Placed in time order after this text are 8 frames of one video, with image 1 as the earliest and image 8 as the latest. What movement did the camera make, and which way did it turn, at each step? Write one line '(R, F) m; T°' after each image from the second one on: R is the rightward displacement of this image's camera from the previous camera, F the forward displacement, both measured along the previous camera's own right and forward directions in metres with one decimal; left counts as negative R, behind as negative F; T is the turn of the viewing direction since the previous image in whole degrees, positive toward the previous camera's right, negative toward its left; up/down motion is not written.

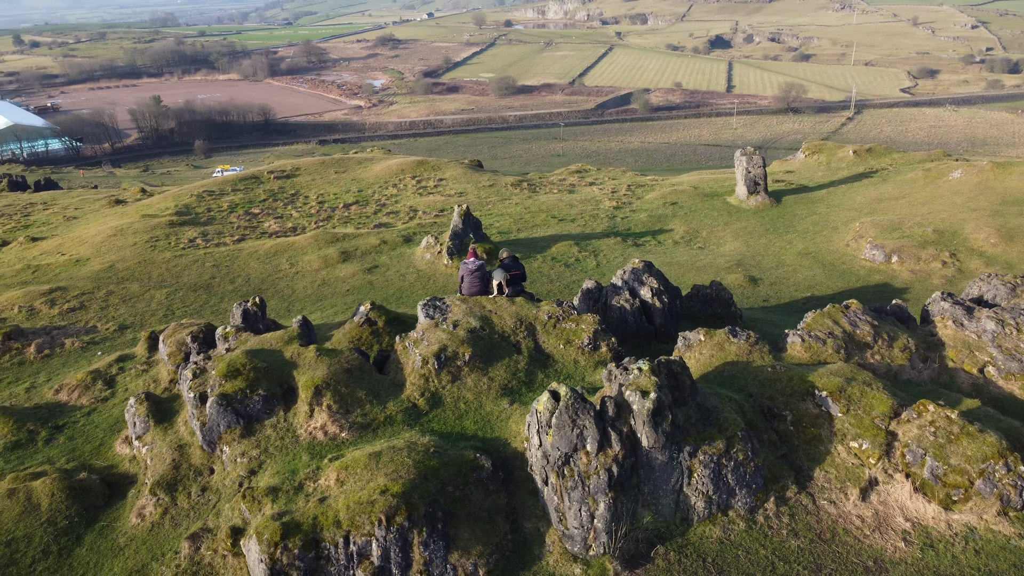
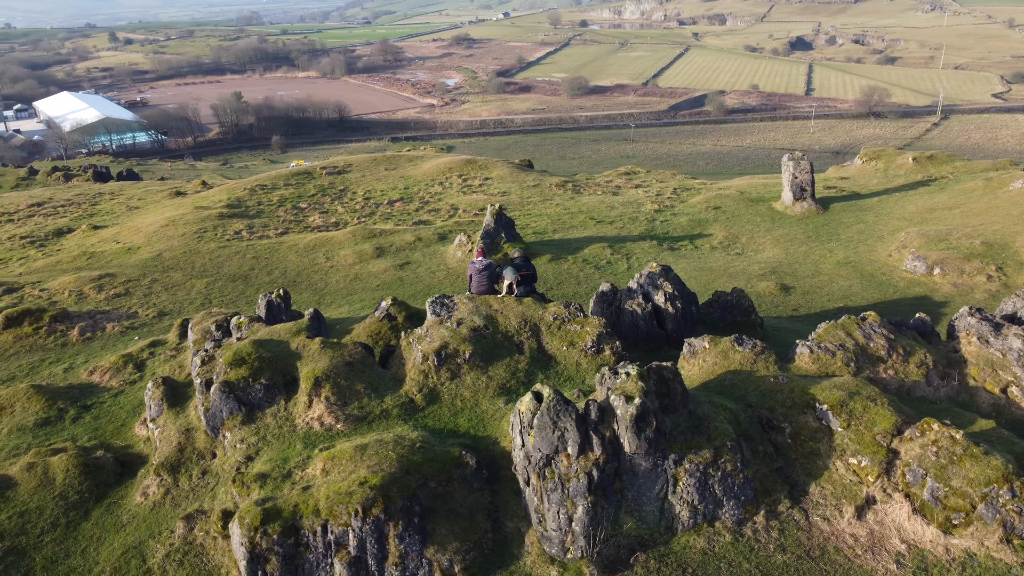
(+1.9, 0.0) m; -5°
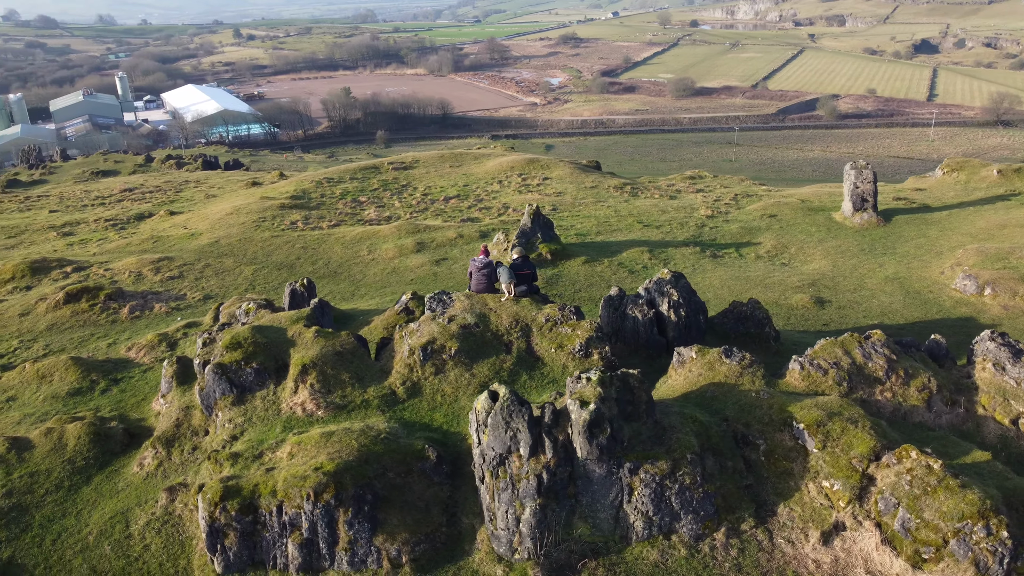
(+3.2, 0.0) m; -7°
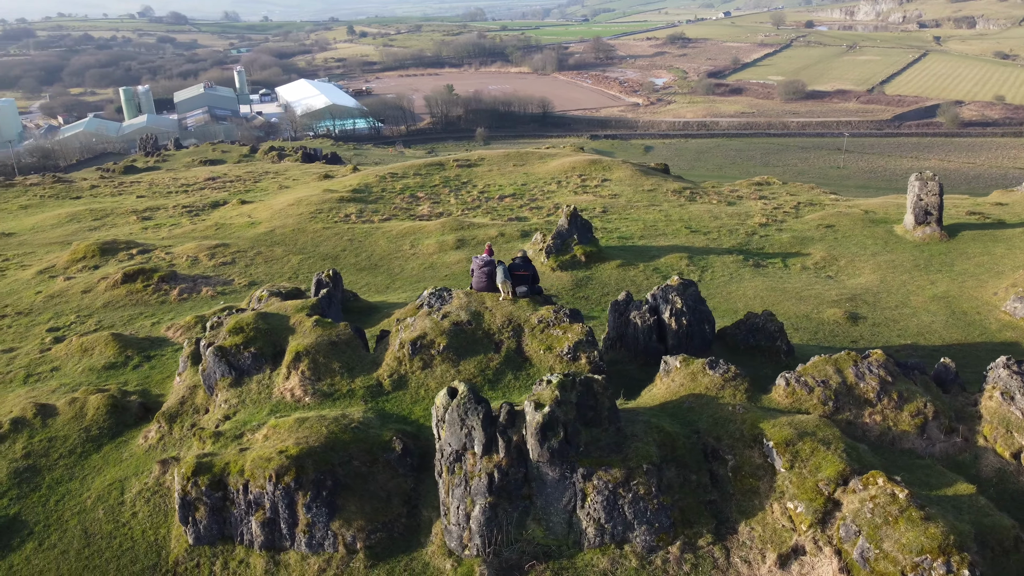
(+3.2, 0.0) m; -7°
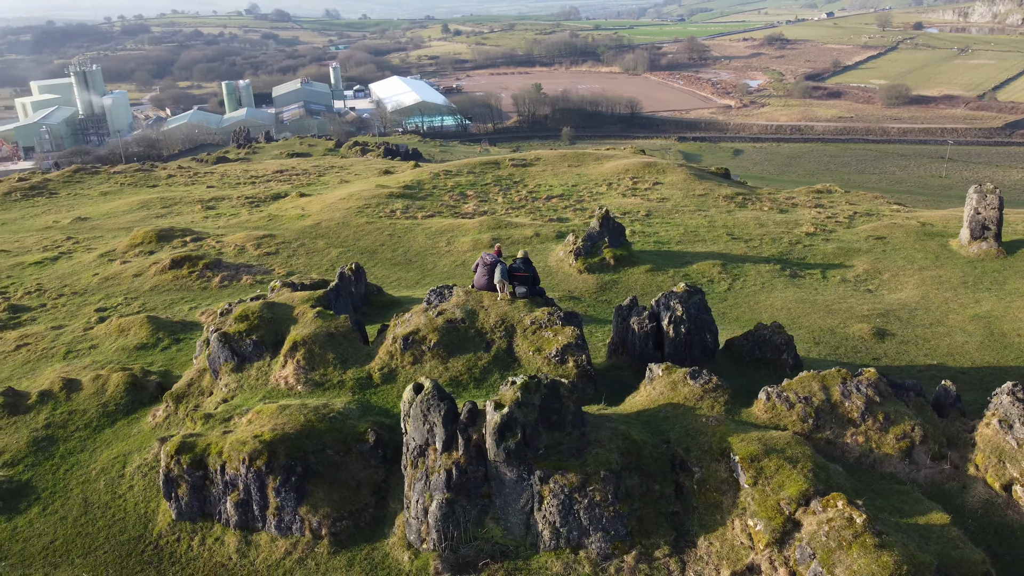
(+2.8, 0.0) m; -6°
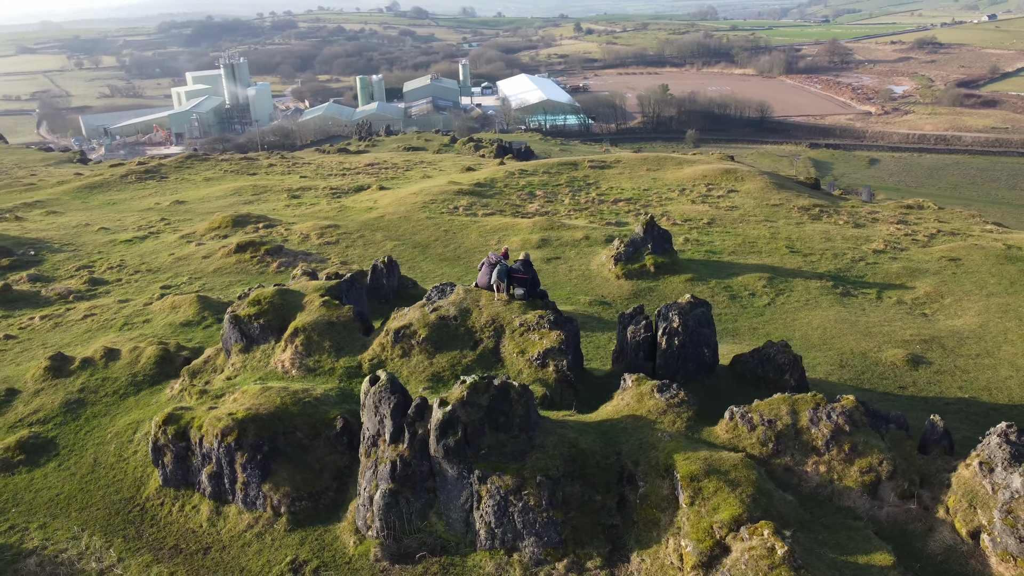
(+4.0, +0.1) m; -9°
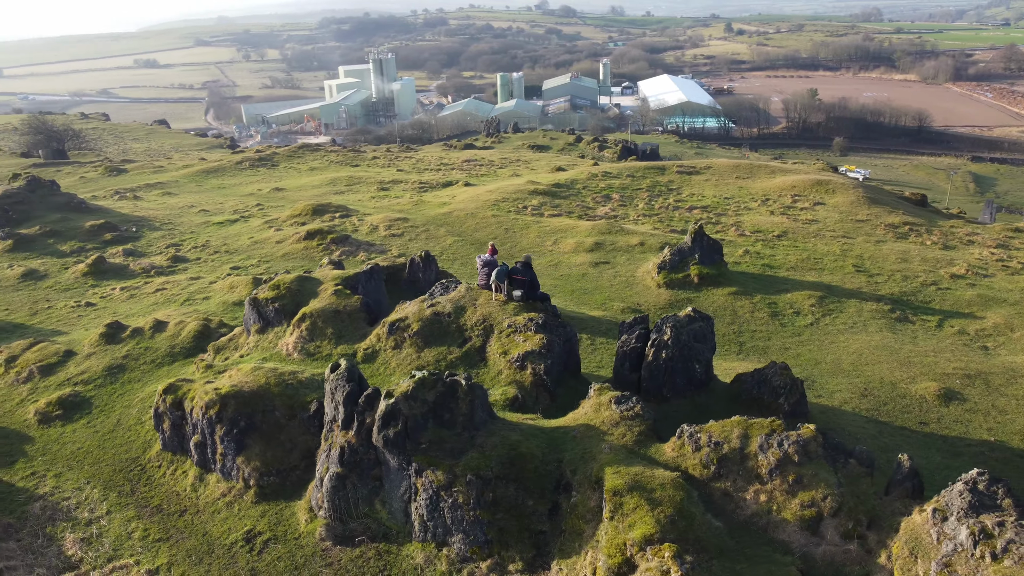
(+4.4, +0.1) m; -9°
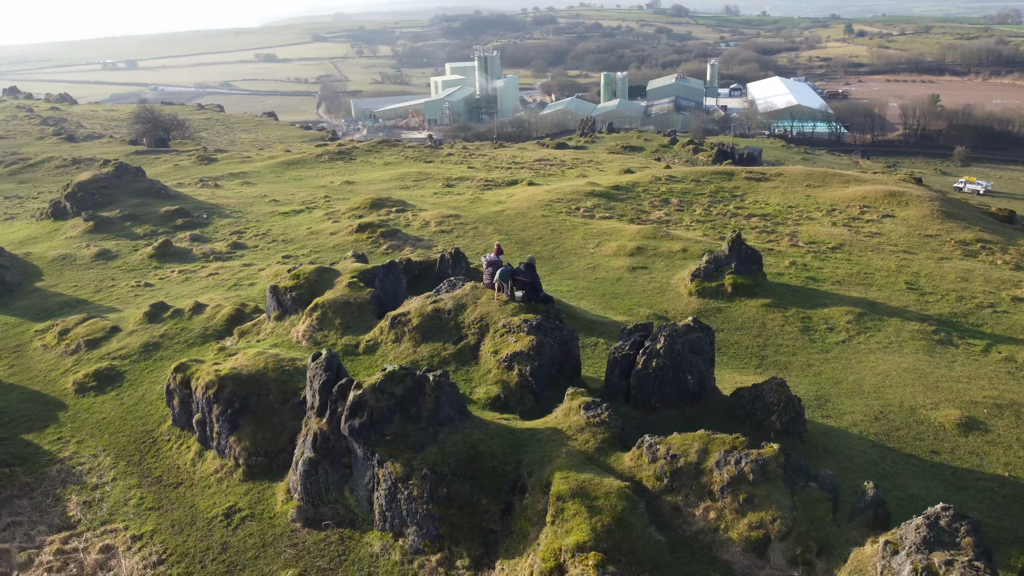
(+3.2, 0.0) m; -7°
